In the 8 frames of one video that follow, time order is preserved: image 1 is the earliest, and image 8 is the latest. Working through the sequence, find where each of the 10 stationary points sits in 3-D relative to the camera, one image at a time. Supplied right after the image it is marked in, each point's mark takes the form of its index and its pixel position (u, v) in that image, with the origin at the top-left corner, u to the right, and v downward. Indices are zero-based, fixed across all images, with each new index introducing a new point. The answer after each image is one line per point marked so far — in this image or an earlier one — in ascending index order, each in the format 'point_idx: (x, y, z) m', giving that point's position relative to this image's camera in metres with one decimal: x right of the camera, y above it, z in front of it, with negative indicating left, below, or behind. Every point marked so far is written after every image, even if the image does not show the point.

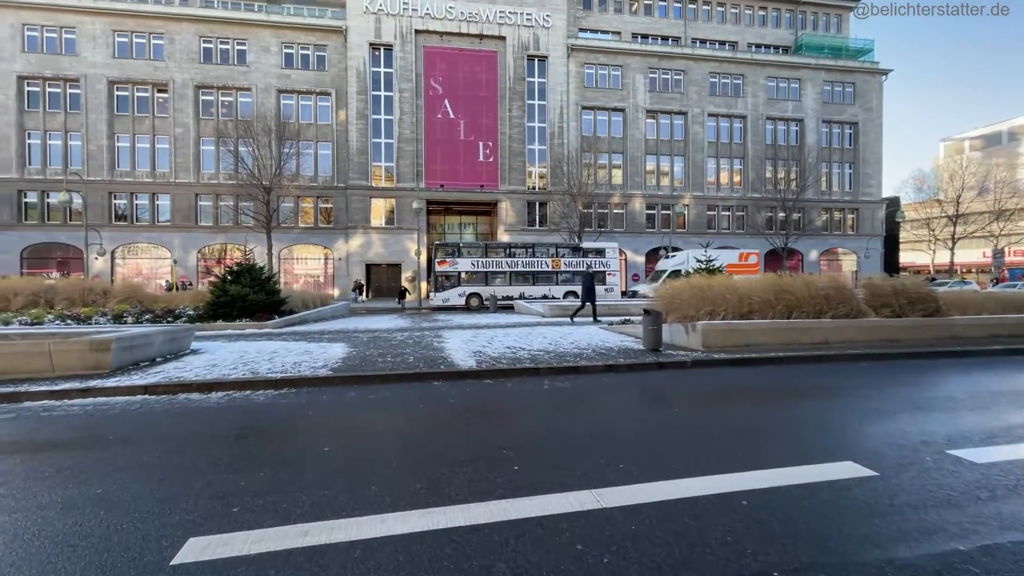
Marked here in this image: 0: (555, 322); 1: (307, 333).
0: (+1.3, -1.1, +12.7) m
1: (-4.9, -1.1, +10.5) m
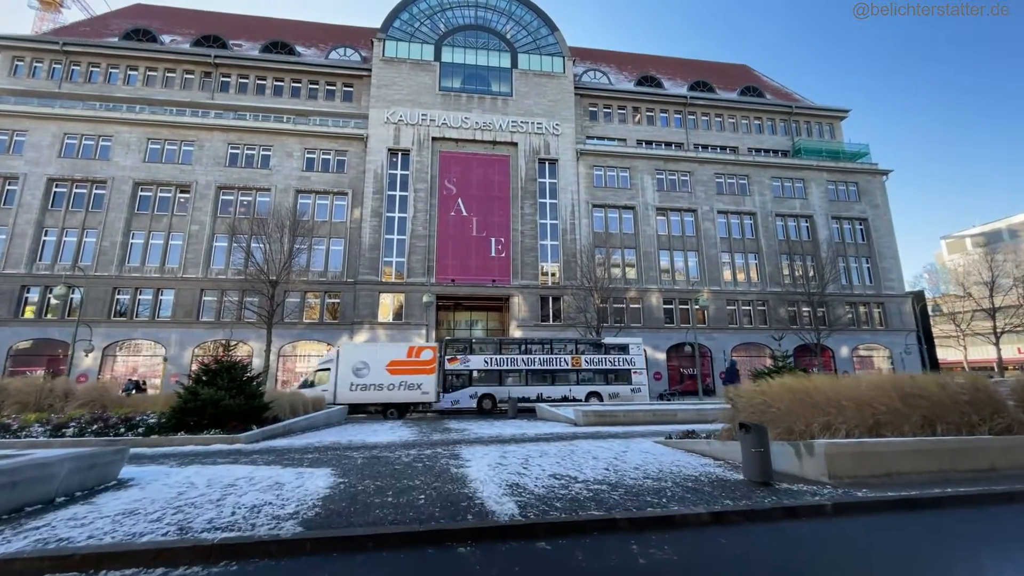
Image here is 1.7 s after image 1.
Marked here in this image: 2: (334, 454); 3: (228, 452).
0: (+2.0, -3.5, +10.3) m
1: (-4.2, -3.1, +8.2) m
2: (-3.3, -3.1, +8.0) m
3: (-5.4, -3.1, +8.3) m
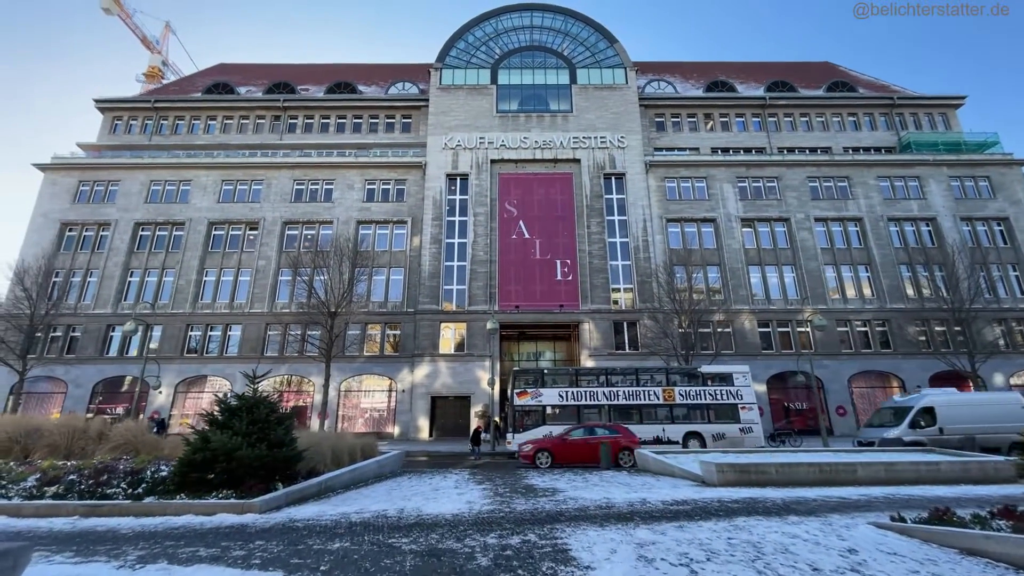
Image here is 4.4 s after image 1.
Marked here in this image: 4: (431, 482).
0: (+3.8, -3.4, +6.7) m
1: (-2.6, -3.1, +5.5) m
2: (-1.7, -3.0, +5.2) m
3: (-3.7, -3.2, +5.8) m
4: (-1.9, -4.4, +10.1) m
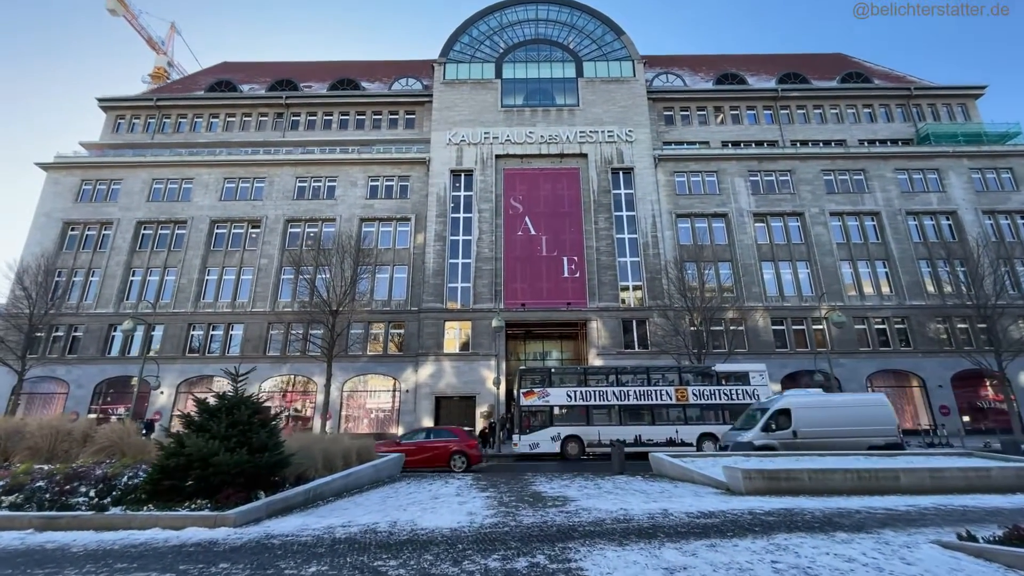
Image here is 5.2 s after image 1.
0: (+3.9, -3.2, +5.9) m
1: (-2.5, -2.9, +4.7) m
2: (-1.6, -2.9, +4.5) m
3: (-3.7, -3.0, +5.1) m
4: (-1.7, -4.2, +9.3) m
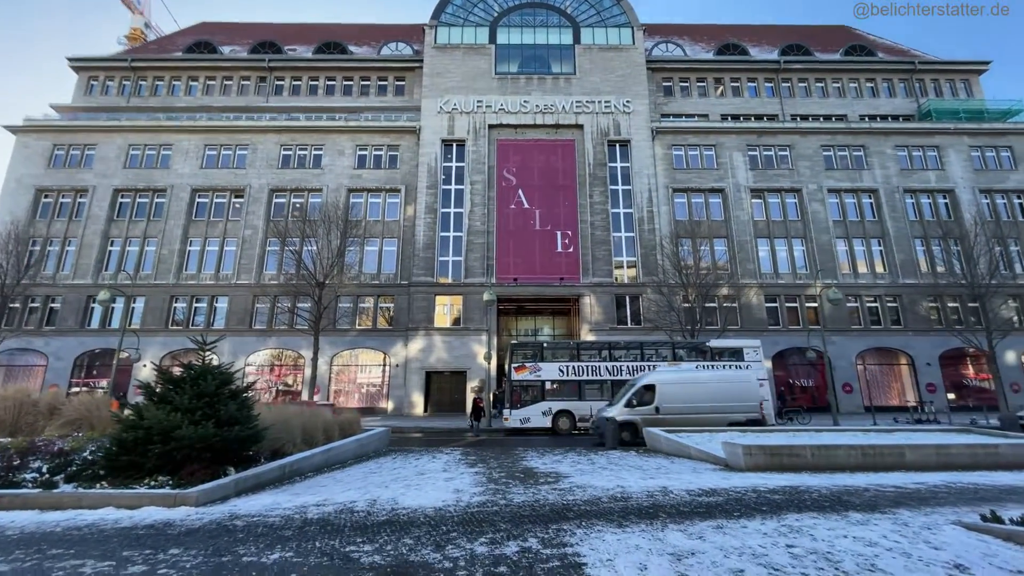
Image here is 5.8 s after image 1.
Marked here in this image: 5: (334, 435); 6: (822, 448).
0: (+3.8, -2.8, +5.5) m
1: (-2.6, -2.4, +4.2) m
2: (-1.7, -2.4, +4.0) m
3: (-3.8, -2.5, +4.5) m
4: (-1.9, -3.5, +8.9) m
5: (-4.0, -3.3, +9.9) m
6: (+5.6, -2.9, +7.9) m
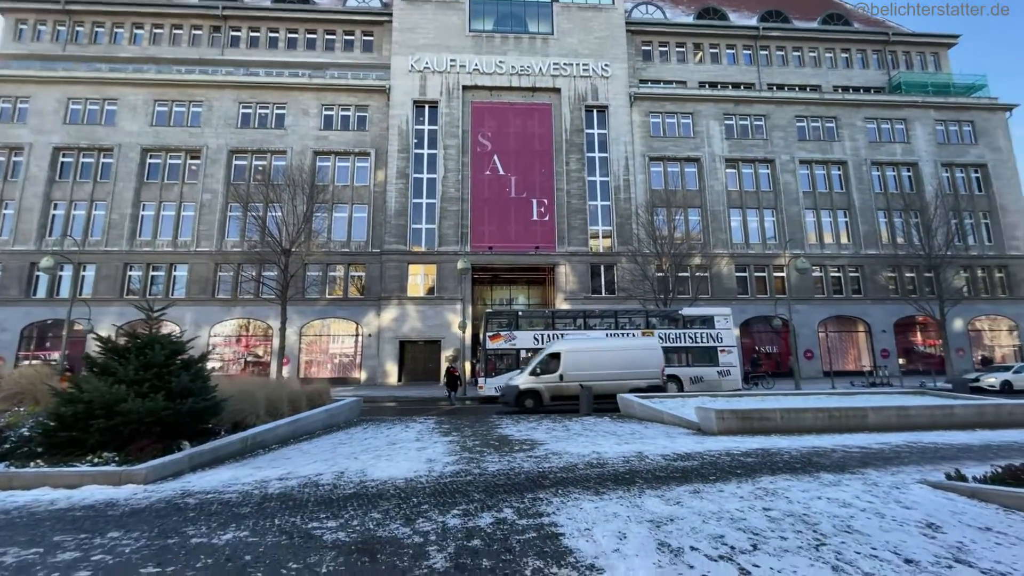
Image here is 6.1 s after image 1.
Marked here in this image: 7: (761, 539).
0: (+3.5, -2.3, +5.6) m
1: (-2.9, -2.1, +3.9) m
2: (-1.9, -2.0, +3.7) m
3: (-4.0, -2.1, +4.1) m
4: (-2.4, -2.9, +8.6) m
5: (-4.5, -2.6, +9.5) m
6: (+5.1, -2.3, +8.1) m
7: (+2.0, -2.0, +3.5) m
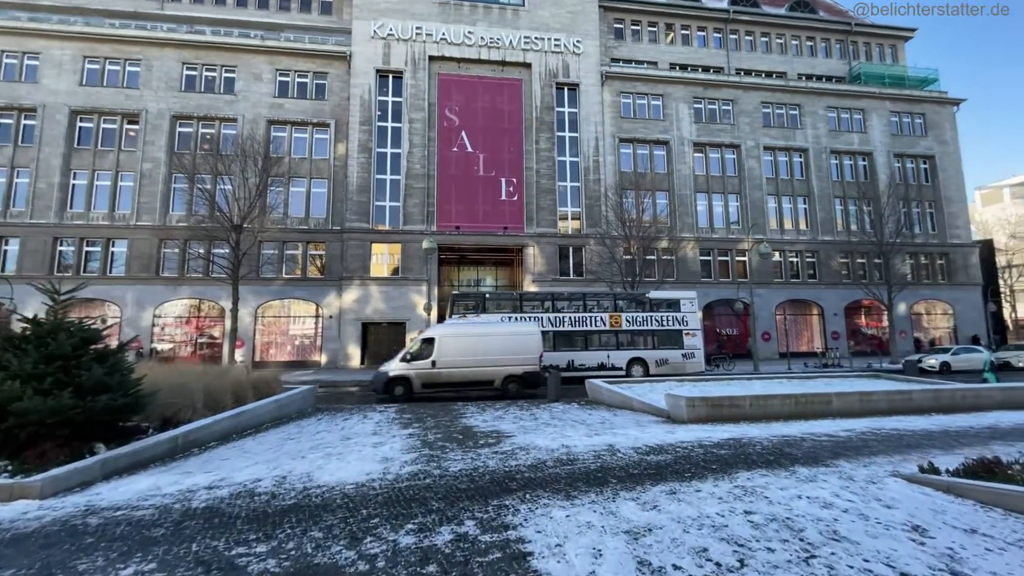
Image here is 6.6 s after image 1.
0: (+3.0, -2.1, +5.4) m
1: (-3.2, -1.9, +3.2) m
2: (-2.2, -1.9, +3.1) m
3: (-4.3, -2.0, +3.4) m
4: (-3.1, -2.5, +8.0) m
5: (-5.2, -2.2, +8.8) m
6: (+4.5, -2.0, +8.0) m
7: (+1.7, -1.9, +3.2) m
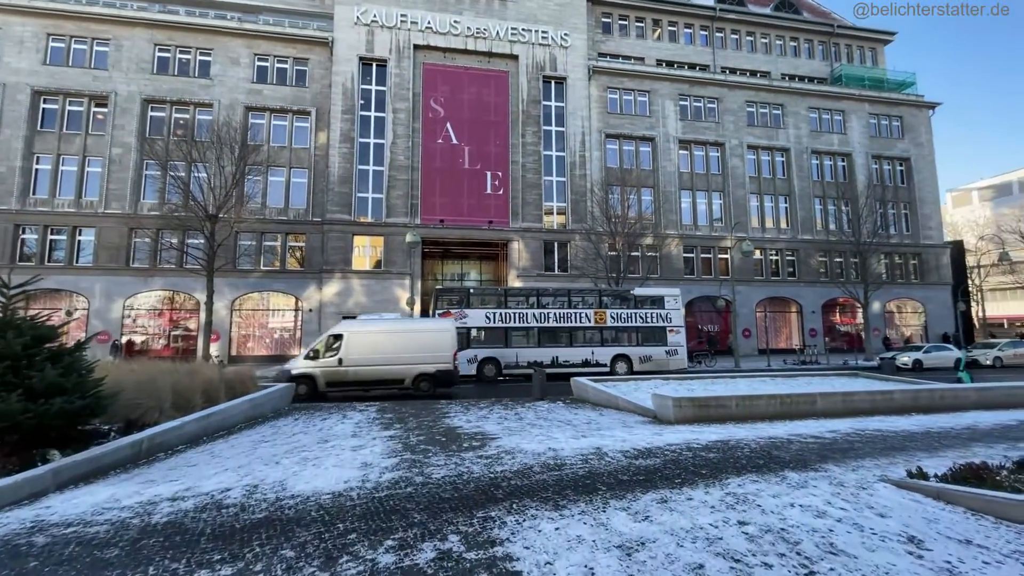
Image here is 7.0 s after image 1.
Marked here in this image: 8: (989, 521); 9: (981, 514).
0: (+2.9, -2.2, +5.3) m
1: (-3.3, -1.9, +2.9) m
2: (-2.3, -1.9, +2.8) m
3: (-4.4, -1.9, +3.1) m
4: (-3.4, -2.4, +7.7) m
5: (-5.5, -2.0, +8.4) m
6: (+4.2, -2.0, +7.9) m
7: (+1.6, -2.0, +3.1) m
8: (+4.2, -2.1, +3.9) m
9: (+4.3, -2.1, +4.1) m
